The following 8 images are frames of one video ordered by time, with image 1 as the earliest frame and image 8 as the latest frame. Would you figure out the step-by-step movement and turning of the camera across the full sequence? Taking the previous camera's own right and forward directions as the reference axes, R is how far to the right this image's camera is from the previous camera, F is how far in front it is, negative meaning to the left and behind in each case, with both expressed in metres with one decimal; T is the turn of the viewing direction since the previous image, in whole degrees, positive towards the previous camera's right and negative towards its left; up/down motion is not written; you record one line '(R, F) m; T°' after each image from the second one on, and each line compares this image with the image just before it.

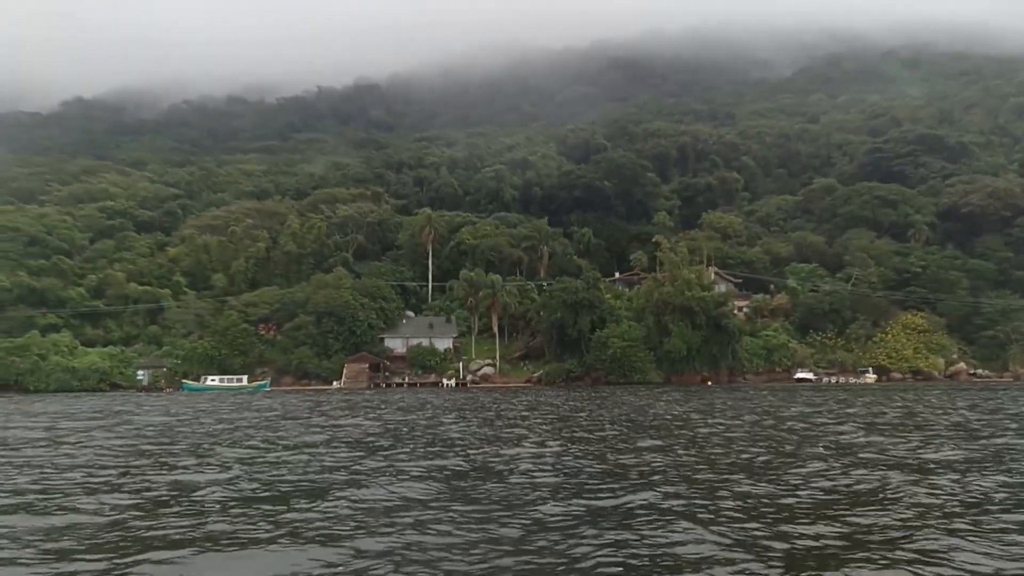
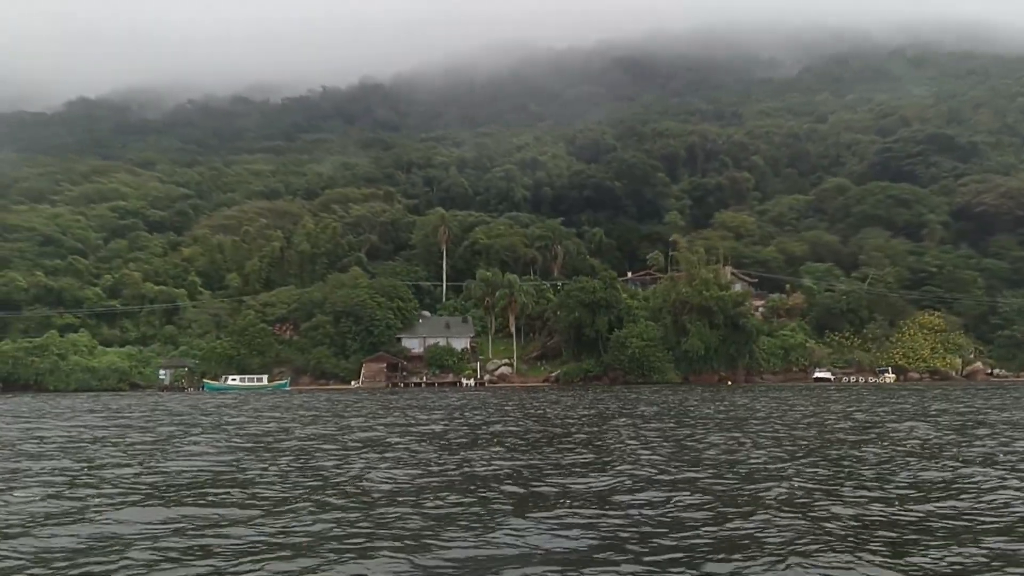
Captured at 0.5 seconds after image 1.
(-1.5, 0.0) m; 0°
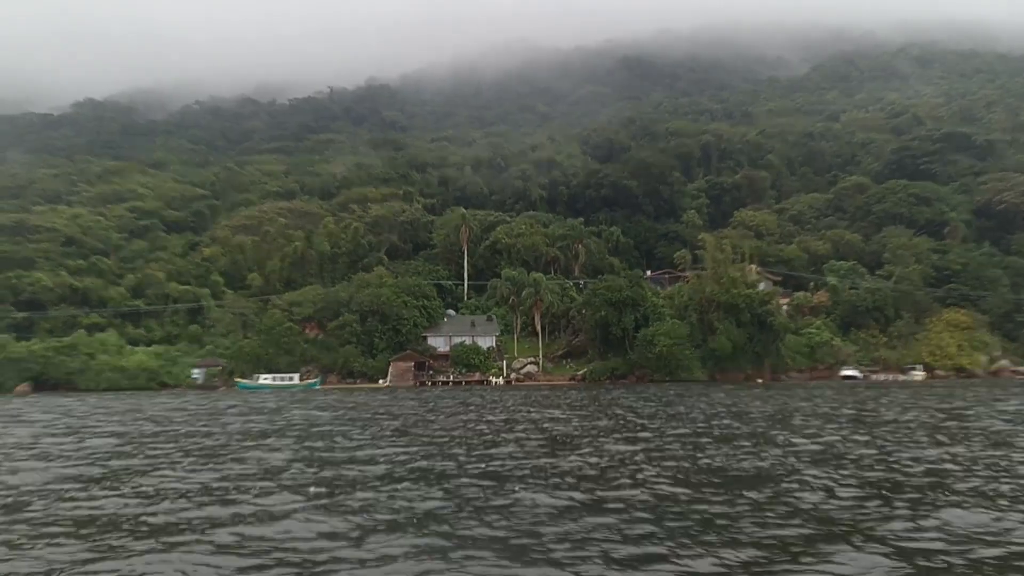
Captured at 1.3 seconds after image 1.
(-2.1, 0.0) m; 0°
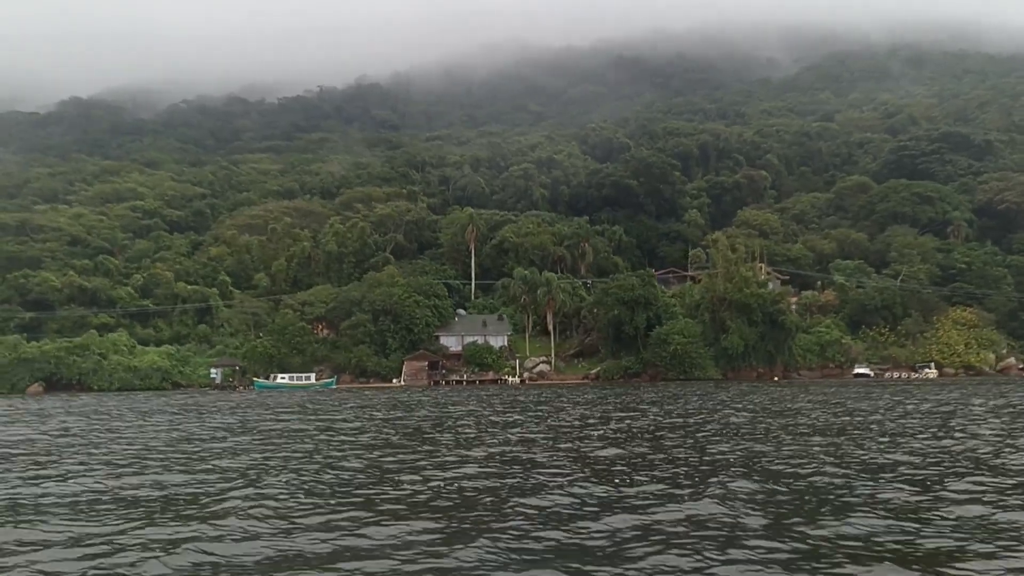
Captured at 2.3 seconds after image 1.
(-2.3, 0.0) m; +1°
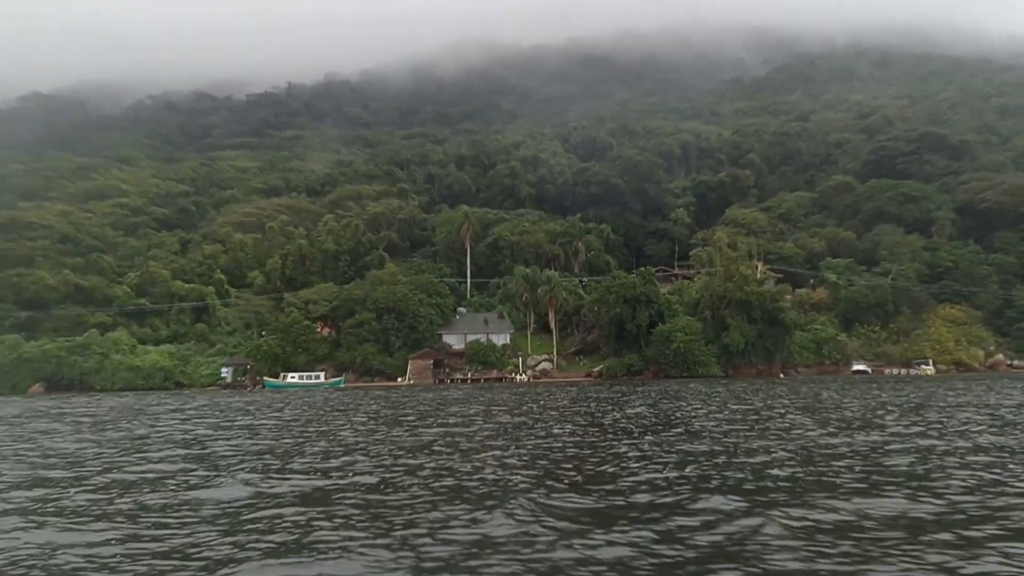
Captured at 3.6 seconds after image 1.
(-3.3, -0.3) m; +2°
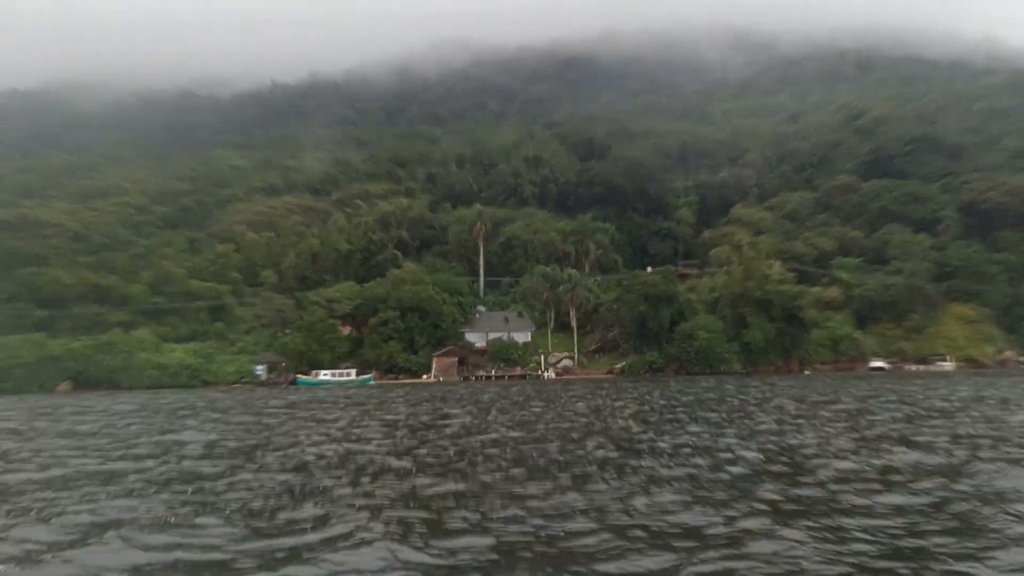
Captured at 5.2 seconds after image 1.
(-3.9, -0.5) m; +1°
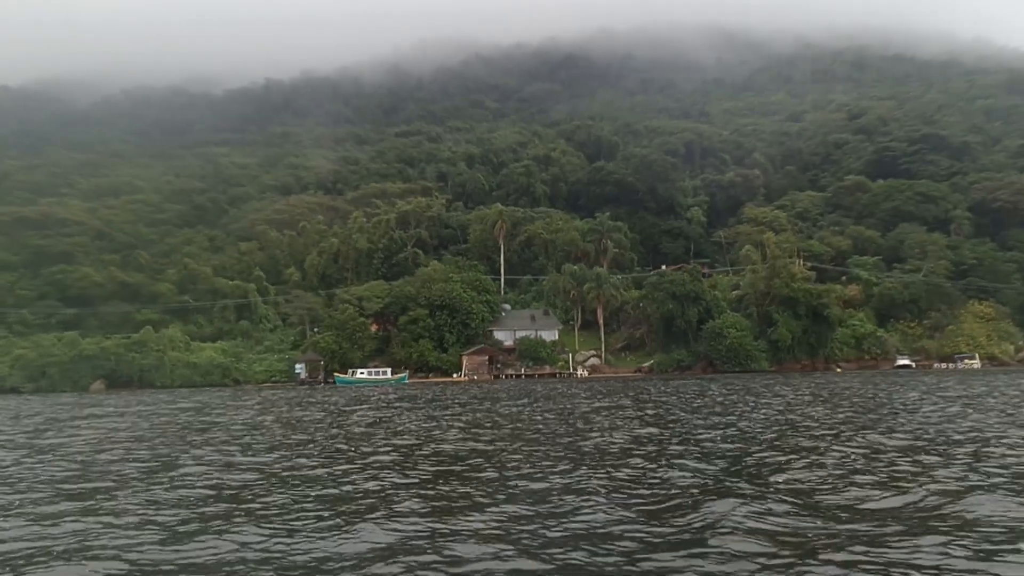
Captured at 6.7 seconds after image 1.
(-3.7, -0.2) m; +1°
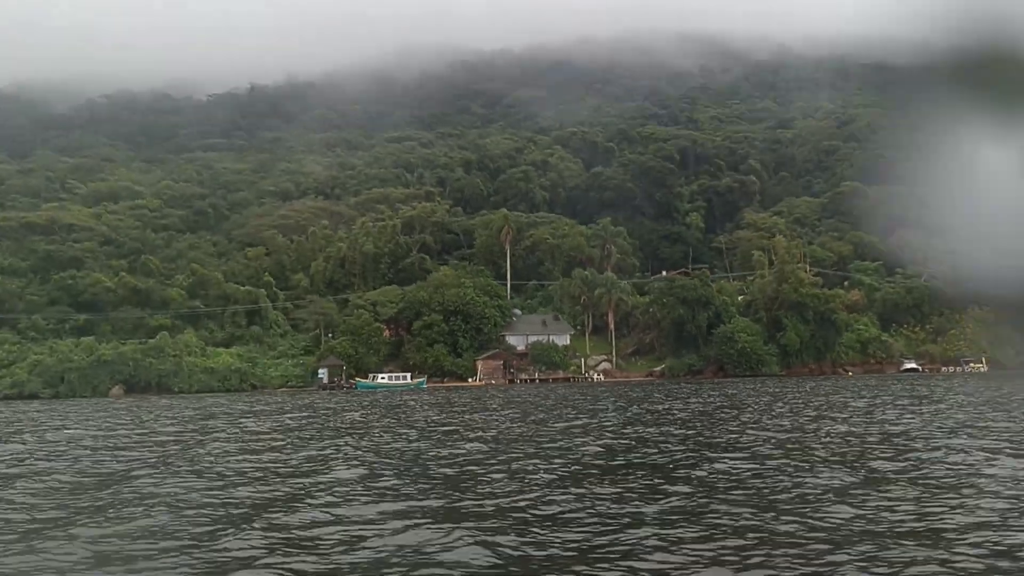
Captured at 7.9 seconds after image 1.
(-2.9, -0.7) m; +1°
